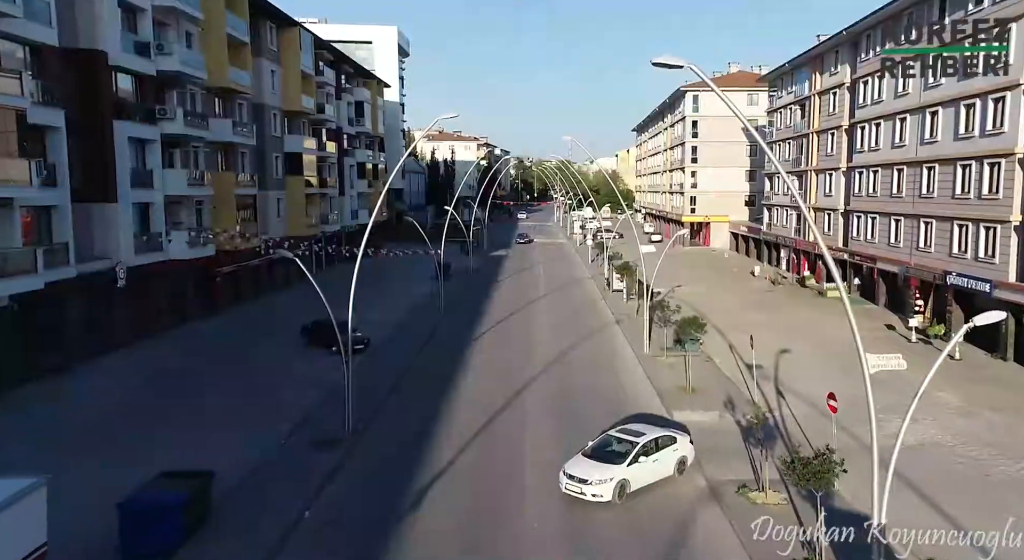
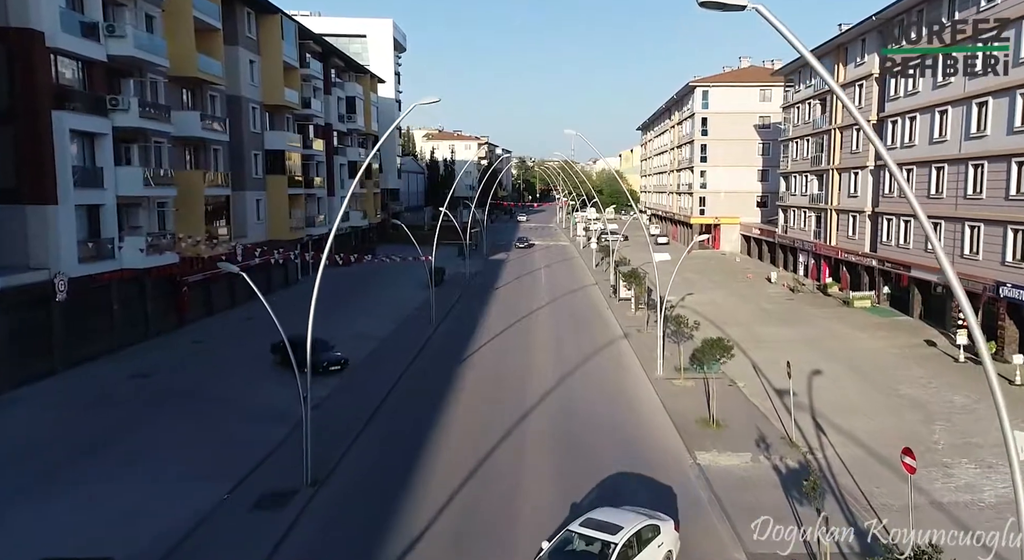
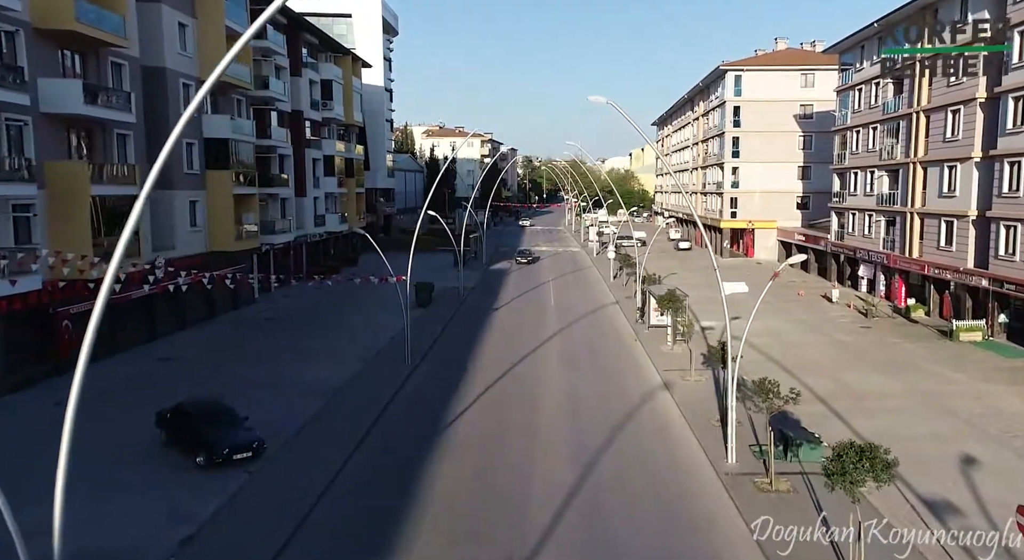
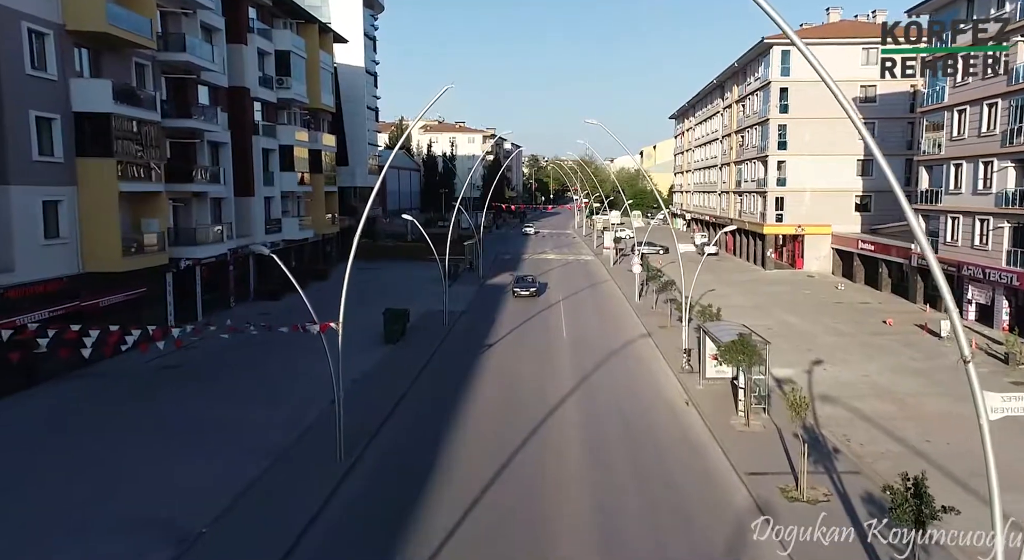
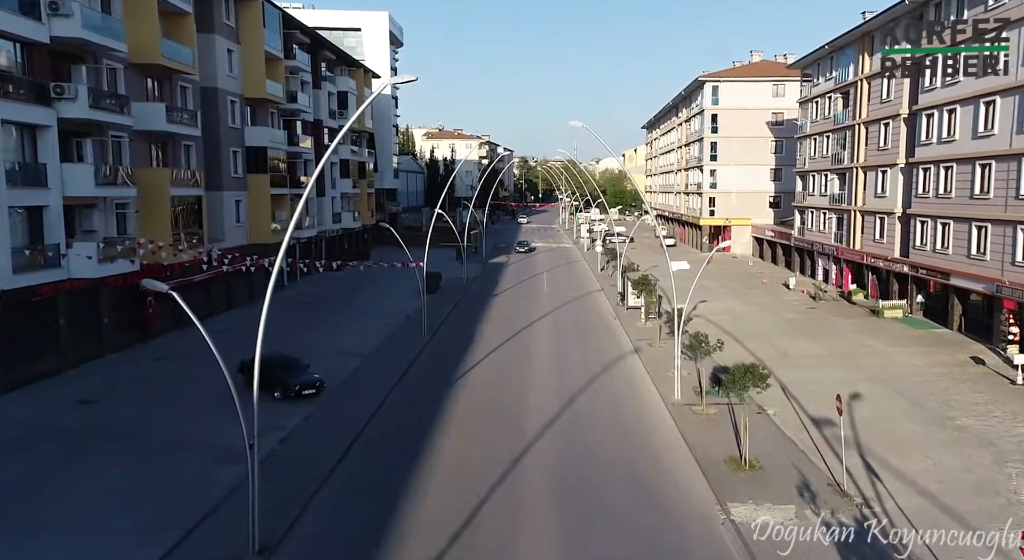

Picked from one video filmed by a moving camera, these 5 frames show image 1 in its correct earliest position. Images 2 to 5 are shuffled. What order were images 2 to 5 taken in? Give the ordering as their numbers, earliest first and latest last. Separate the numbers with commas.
2, 5, 3, 4
